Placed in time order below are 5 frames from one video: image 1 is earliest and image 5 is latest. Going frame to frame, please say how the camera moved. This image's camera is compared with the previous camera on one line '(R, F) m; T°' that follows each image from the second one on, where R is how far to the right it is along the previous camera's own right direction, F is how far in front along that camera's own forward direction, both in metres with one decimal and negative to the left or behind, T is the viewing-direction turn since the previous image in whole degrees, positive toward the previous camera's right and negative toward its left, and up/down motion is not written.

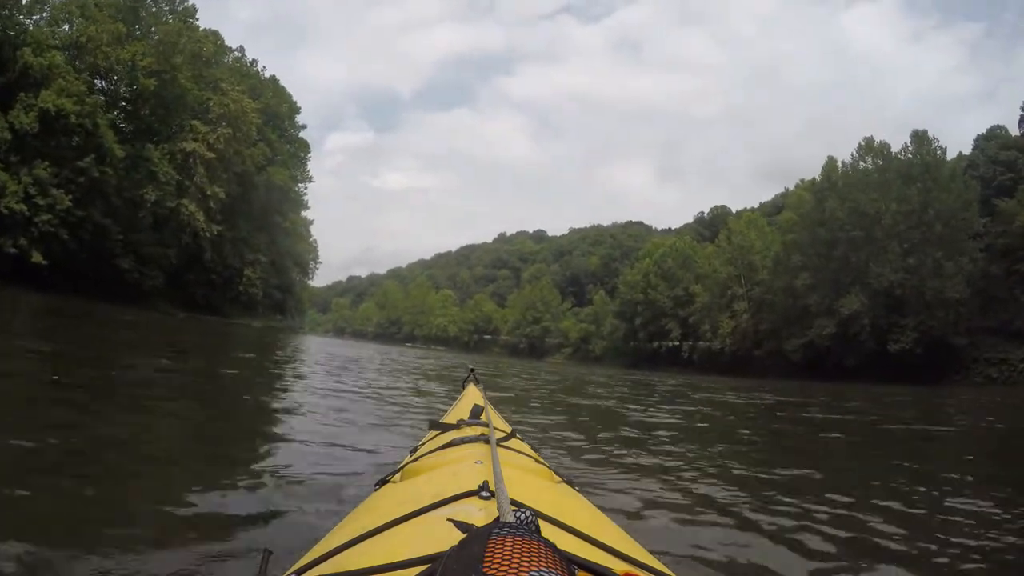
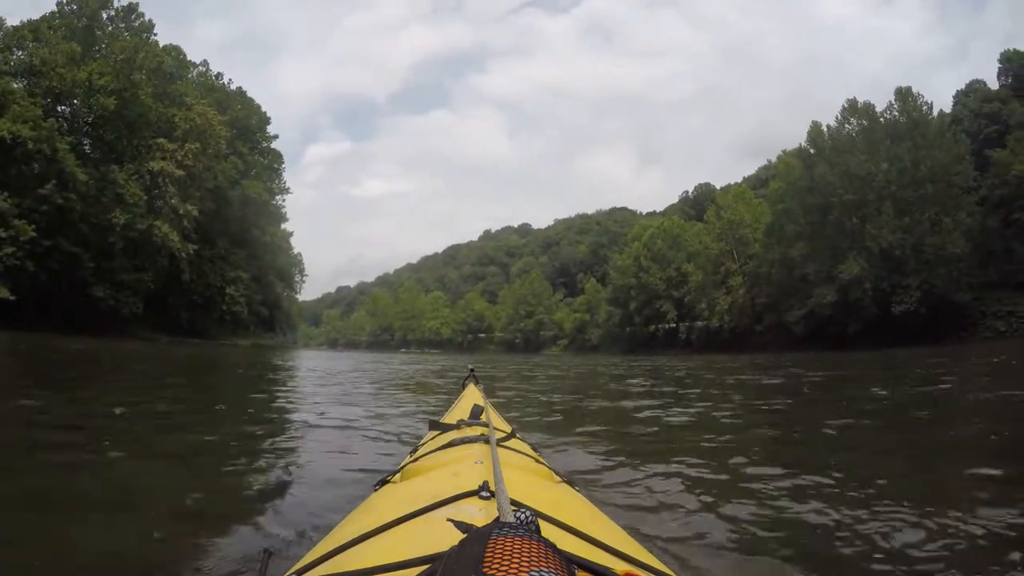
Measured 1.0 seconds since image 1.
(-0.1, +0.5) m; +1°
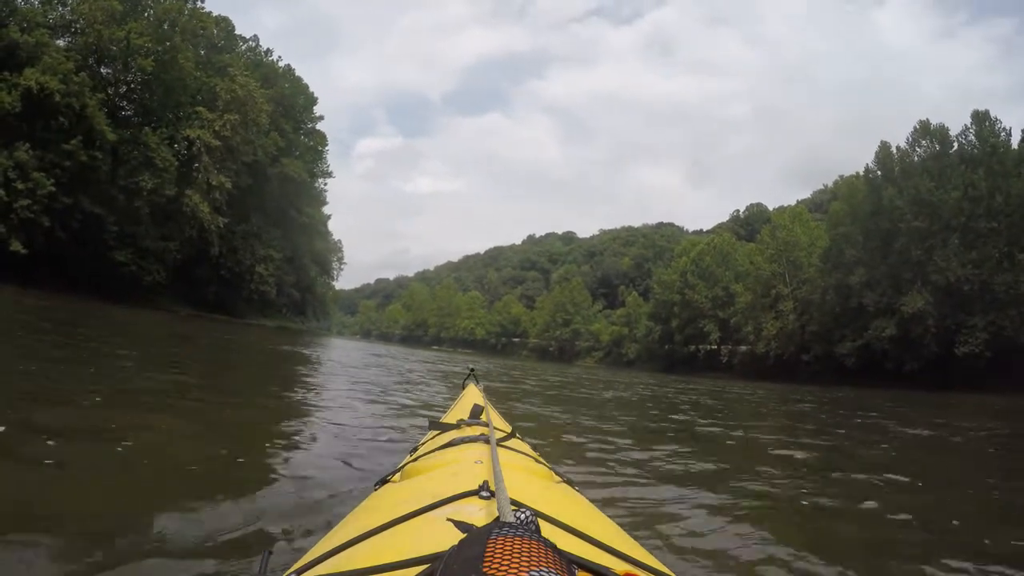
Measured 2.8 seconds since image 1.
(+0.2, +0.9) m; -4°
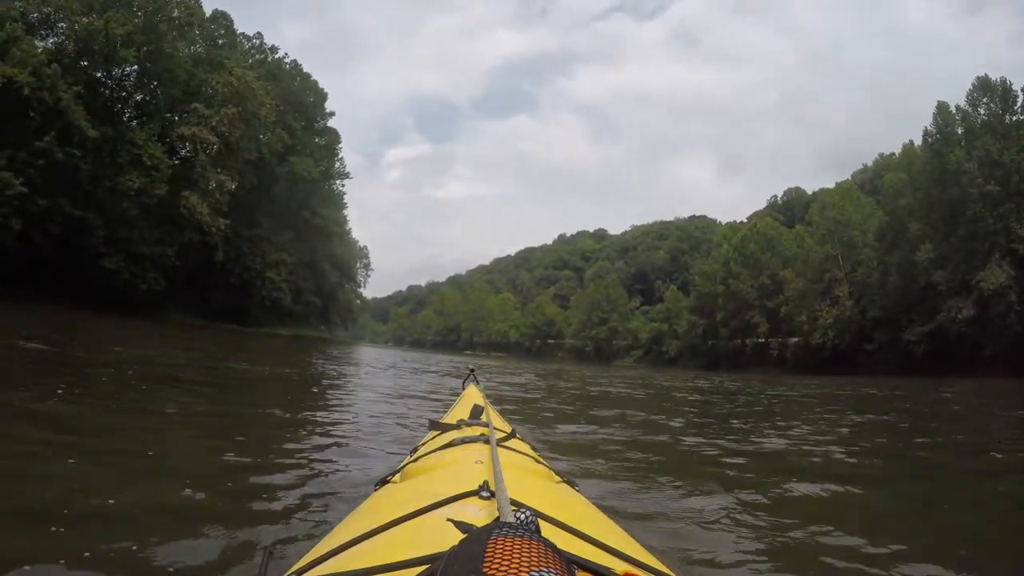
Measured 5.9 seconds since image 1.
(+0.2, +1.5) m; -3°
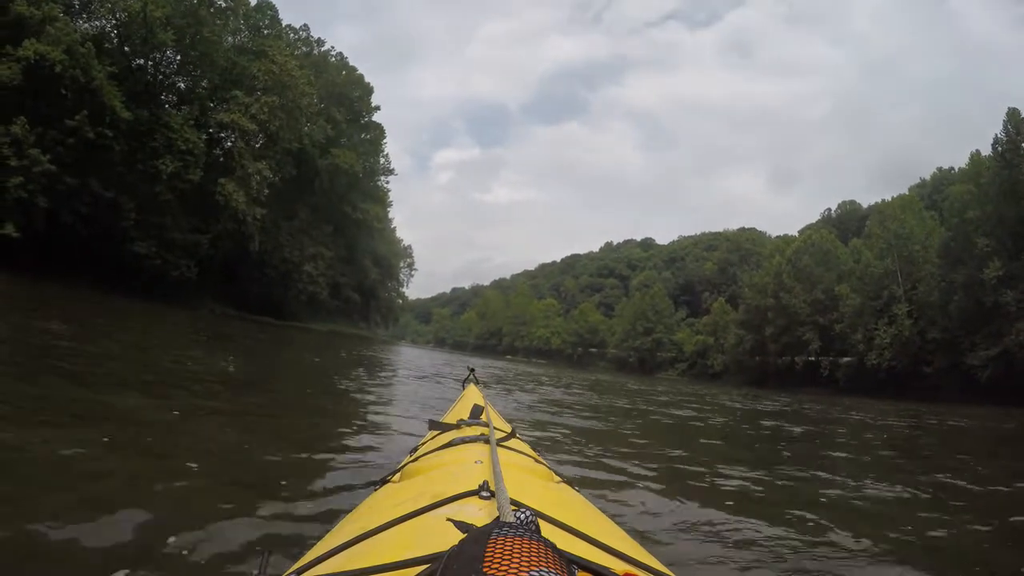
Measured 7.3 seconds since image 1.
(+0.4, +0.4) m; -4°
